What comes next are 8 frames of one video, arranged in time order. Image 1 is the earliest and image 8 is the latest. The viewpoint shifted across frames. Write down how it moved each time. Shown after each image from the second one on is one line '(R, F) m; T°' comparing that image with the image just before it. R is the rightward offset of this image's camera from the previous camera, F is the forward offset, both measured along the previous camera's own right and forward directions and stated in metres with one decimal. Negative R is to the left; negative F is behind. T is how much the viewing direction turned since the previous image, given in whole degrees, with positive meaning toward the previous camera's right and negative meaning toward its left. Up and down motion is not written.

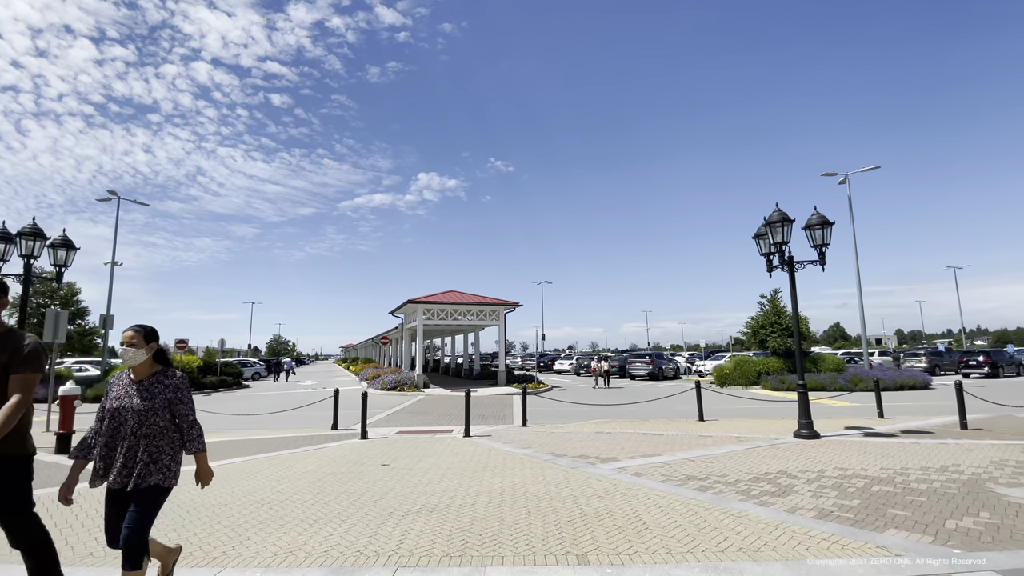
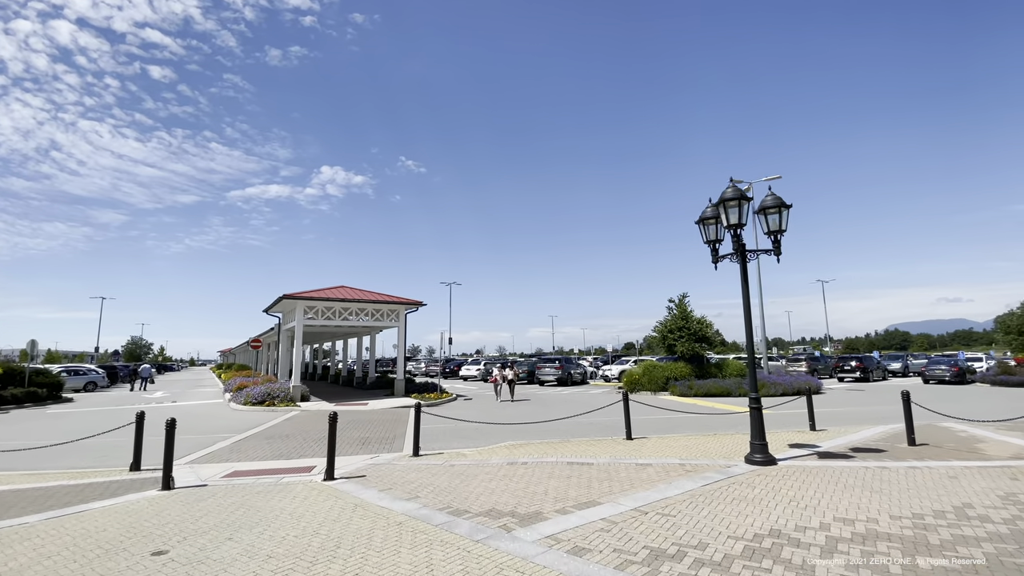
(+0.3, +2.8) m; +11°
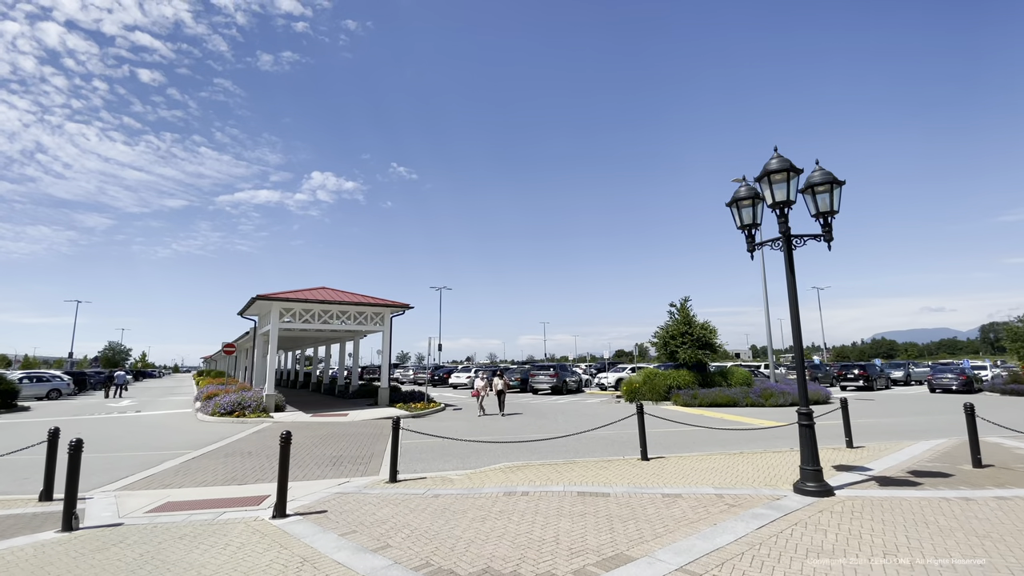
(-0.1, +1.5) m; +1°
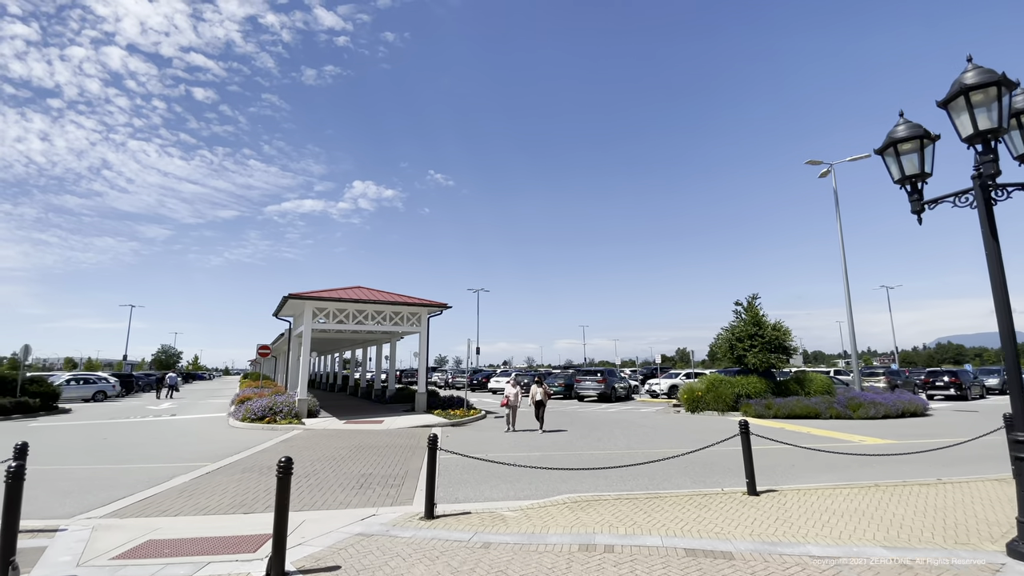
(-0.4, +1.9) m; -4°
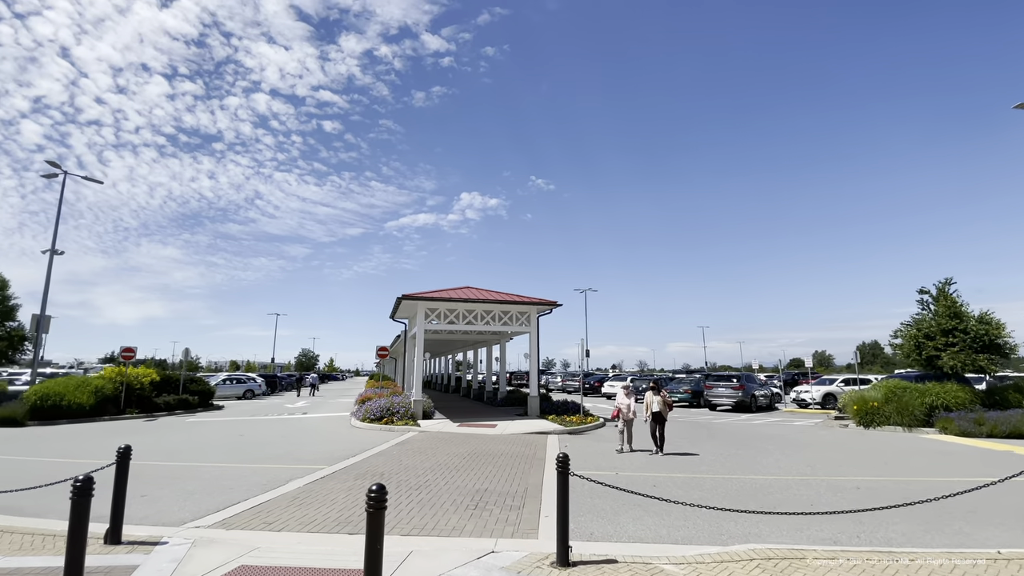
(-0.5, +1.6) m; -13°
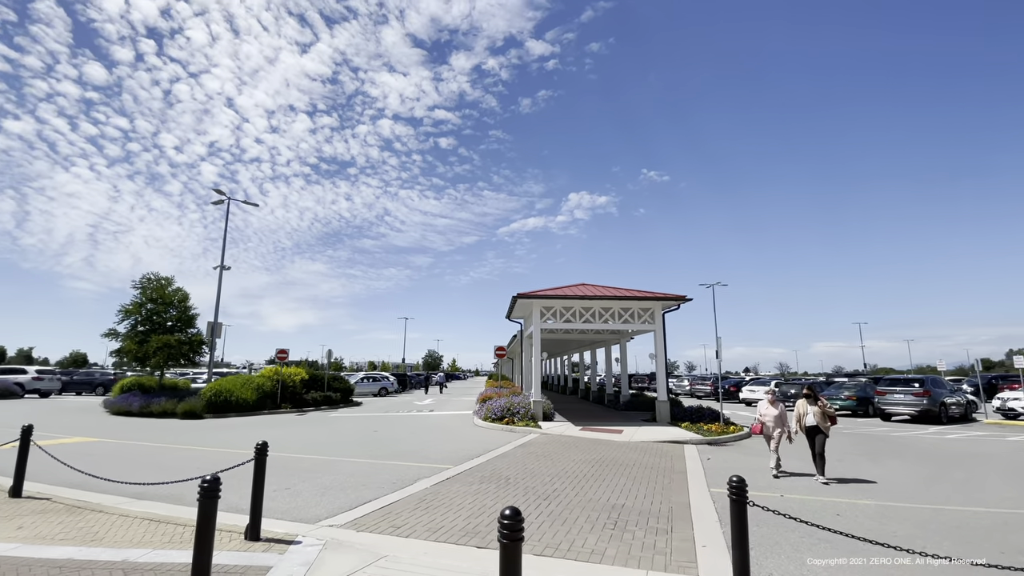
(-0.3, +0.8) m; -14°
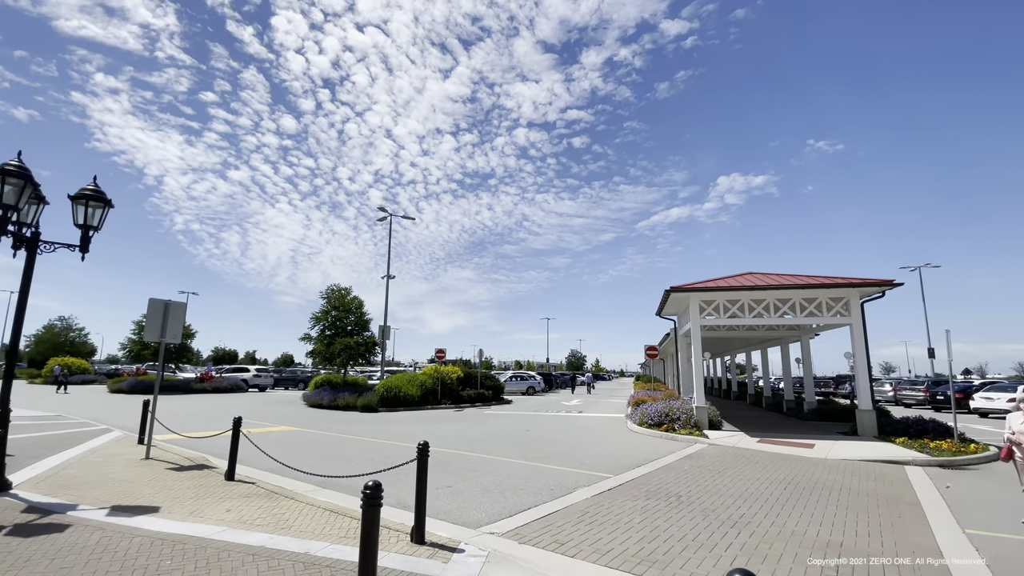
(-0.3, +0.6) m; -17°
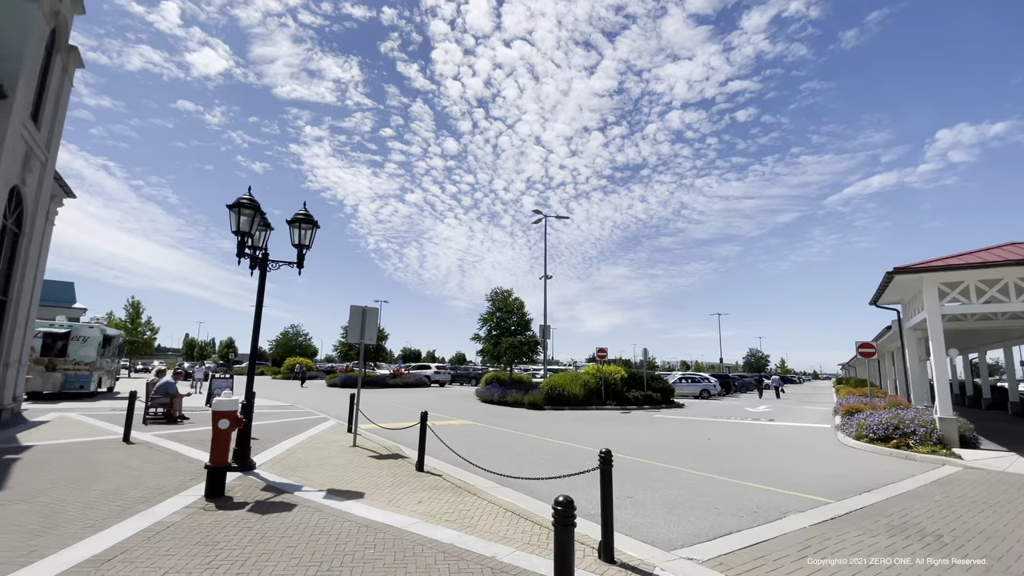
(-0.2, +0.4) m; -19°
